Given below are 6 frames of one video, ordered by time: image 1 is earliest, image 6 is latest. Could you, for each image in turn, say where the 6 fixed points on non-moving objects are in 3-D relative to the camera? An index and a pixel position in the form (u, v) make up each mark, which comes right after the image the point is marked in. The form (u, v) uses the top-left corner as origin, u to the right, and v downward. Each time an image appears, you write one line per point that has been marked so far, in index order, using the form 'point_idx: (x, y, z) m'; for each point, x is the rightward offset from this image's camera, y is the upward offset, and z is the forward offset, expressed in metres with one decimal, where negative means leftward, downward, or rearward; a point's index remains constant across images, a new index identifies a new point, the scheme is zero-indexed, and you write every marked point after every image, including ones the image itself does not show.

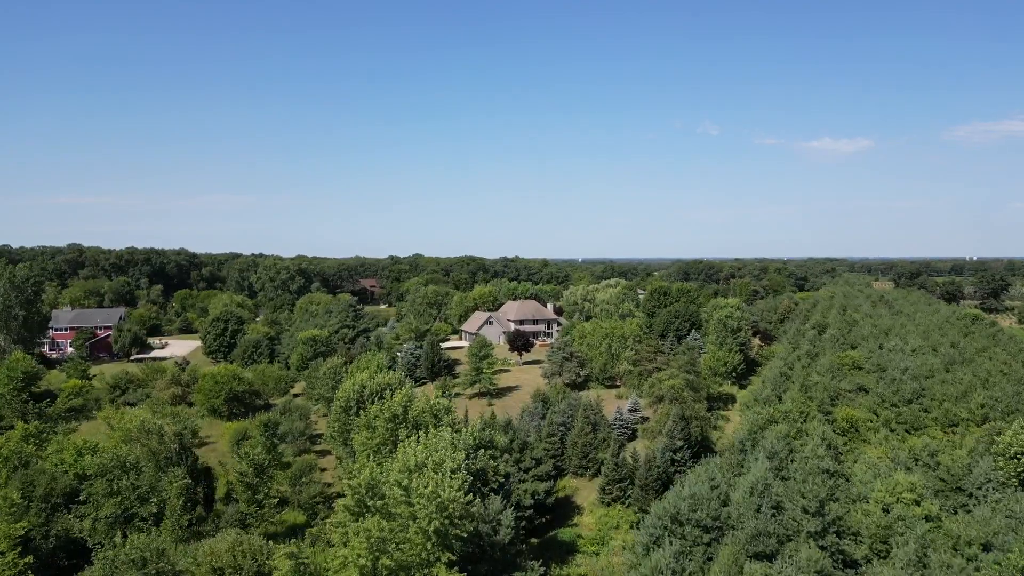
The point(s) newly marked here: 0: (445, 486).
0: (-1.7, -5.1, +18.5) m
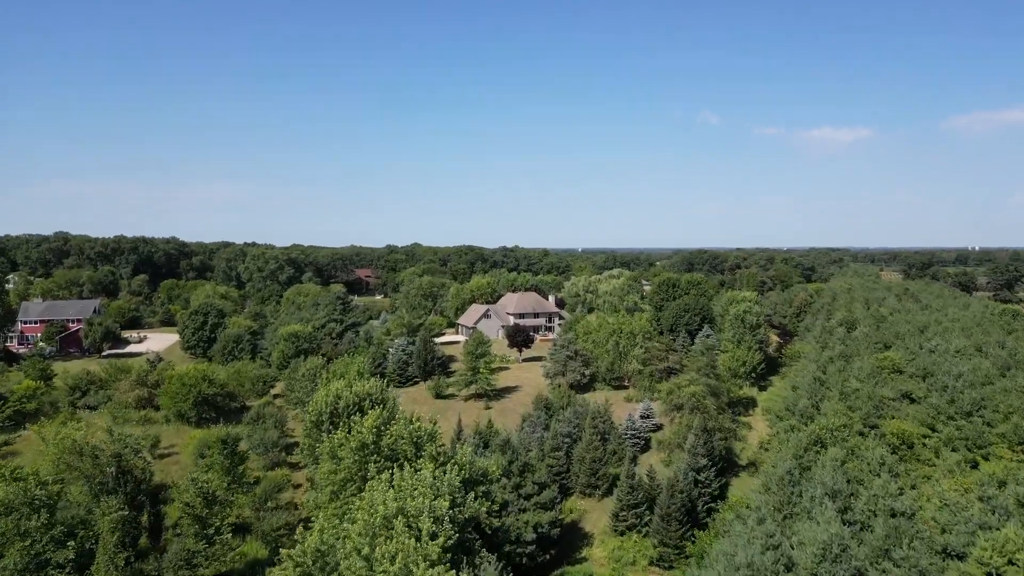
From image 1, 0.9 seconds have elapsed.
0: (-1.8, -5.1, +13.8) m
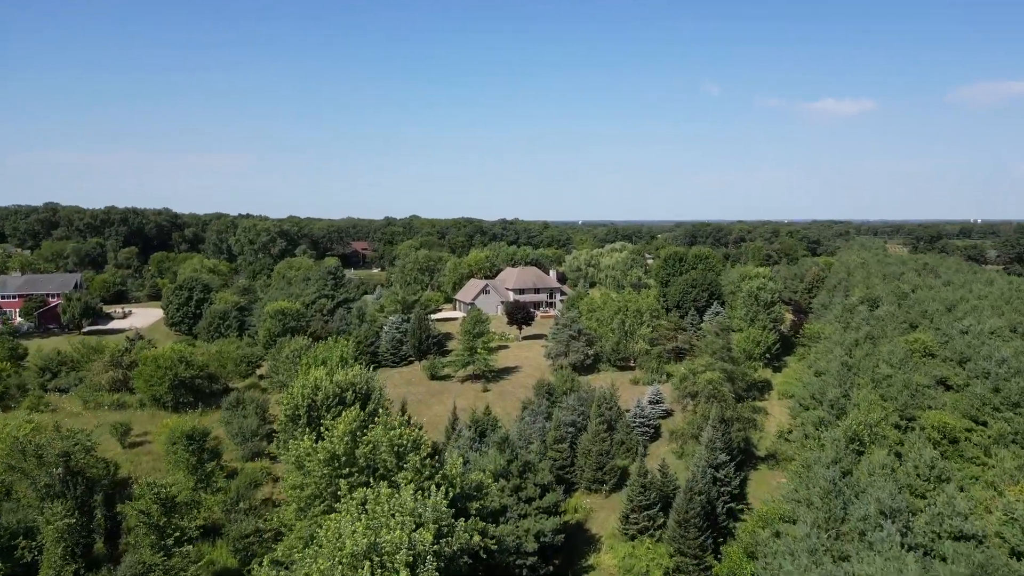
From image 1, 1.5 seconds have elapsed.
0: (-1.8, -4.9, +10.8) m
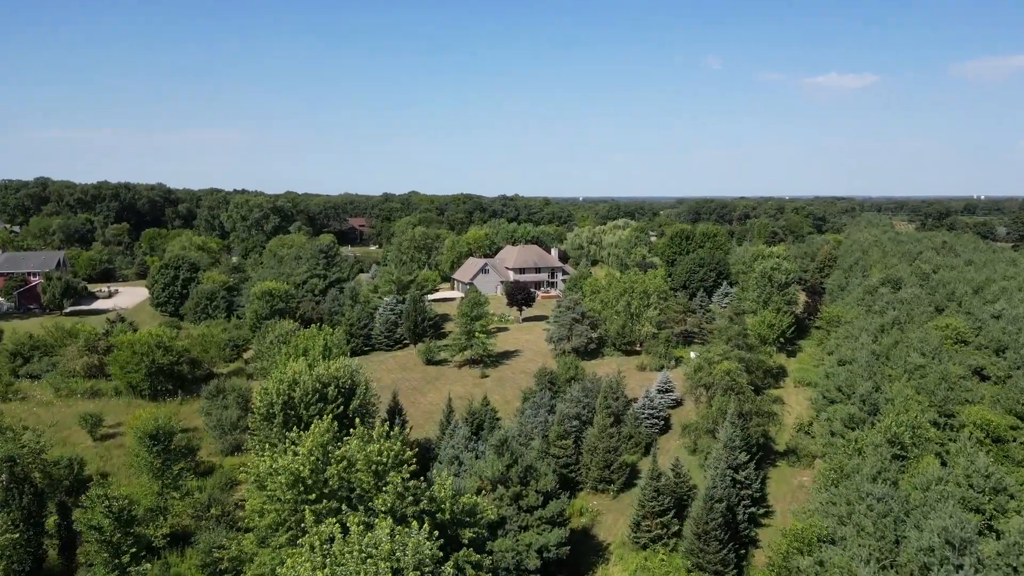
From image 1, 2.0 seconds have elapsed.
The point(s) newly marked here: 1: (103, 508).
0: (-1.8, -4.8, +8.3) m
1: (-11.1, -6.0, +19.7) m
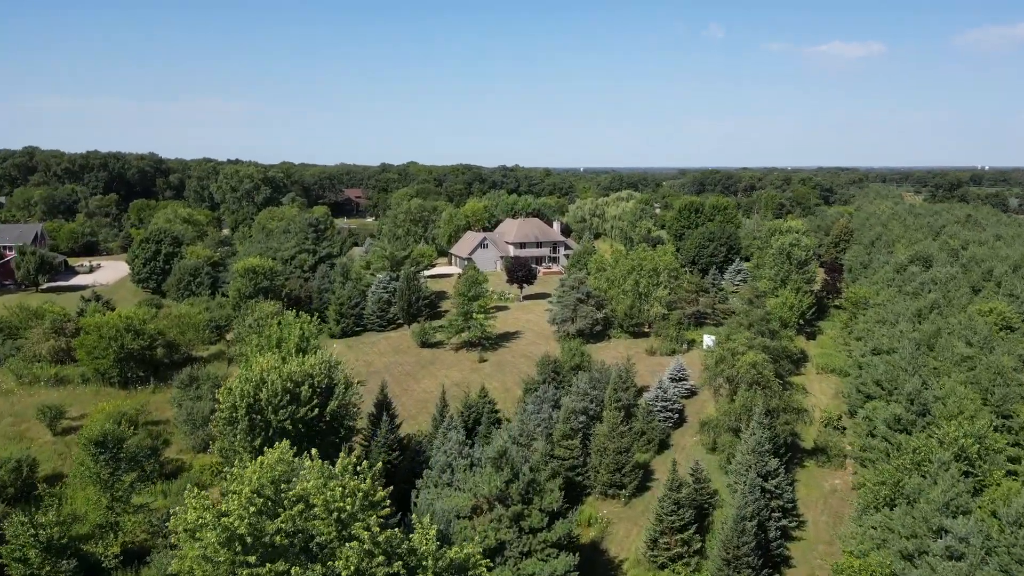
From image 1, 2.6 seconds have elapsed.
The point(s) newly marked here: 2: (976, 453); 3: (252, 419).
0: (-1.8, -5.0, +5.3) m
1: (-11.1, -5.7, +16.8) m
2: (+11.8, -4.1, +18.5) m
3: (-7.1, -3.6, +19.6) m
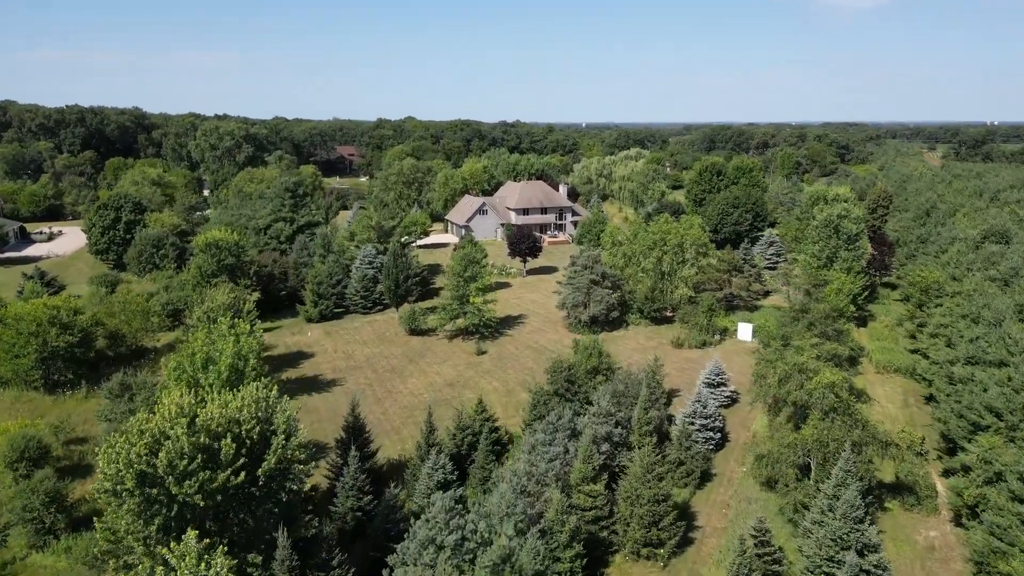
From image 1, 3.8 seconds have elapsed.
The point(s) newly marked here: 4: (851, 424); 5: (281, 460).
0: (-1.7, -6.2, -0.5) m
1: (-11.0, -6.2, +11.0) m
2: (+11.9, -4.5, +12.6) m
3: (-7.0, -3.9, +13.7) m
4: (+9.5, -3.8, +20.3) m
5: (-5.0, -3.8, +15.6) m
